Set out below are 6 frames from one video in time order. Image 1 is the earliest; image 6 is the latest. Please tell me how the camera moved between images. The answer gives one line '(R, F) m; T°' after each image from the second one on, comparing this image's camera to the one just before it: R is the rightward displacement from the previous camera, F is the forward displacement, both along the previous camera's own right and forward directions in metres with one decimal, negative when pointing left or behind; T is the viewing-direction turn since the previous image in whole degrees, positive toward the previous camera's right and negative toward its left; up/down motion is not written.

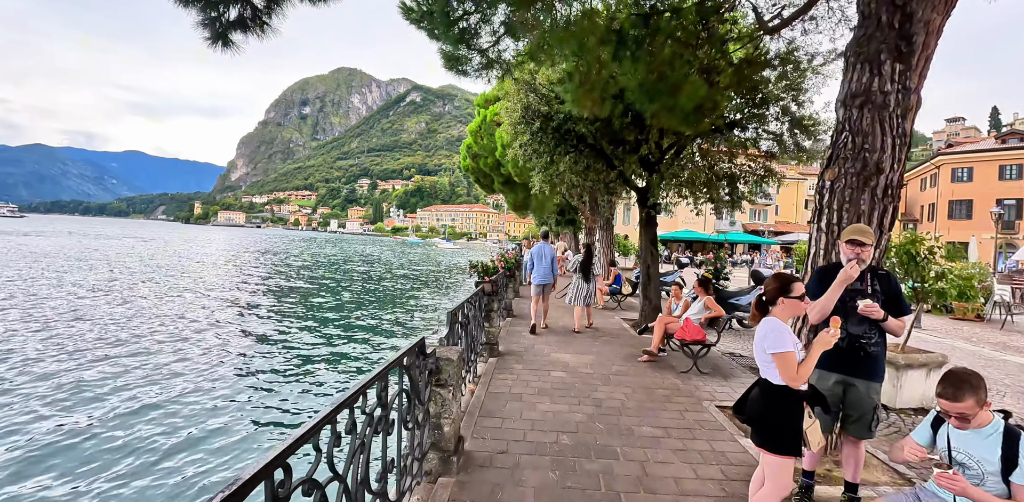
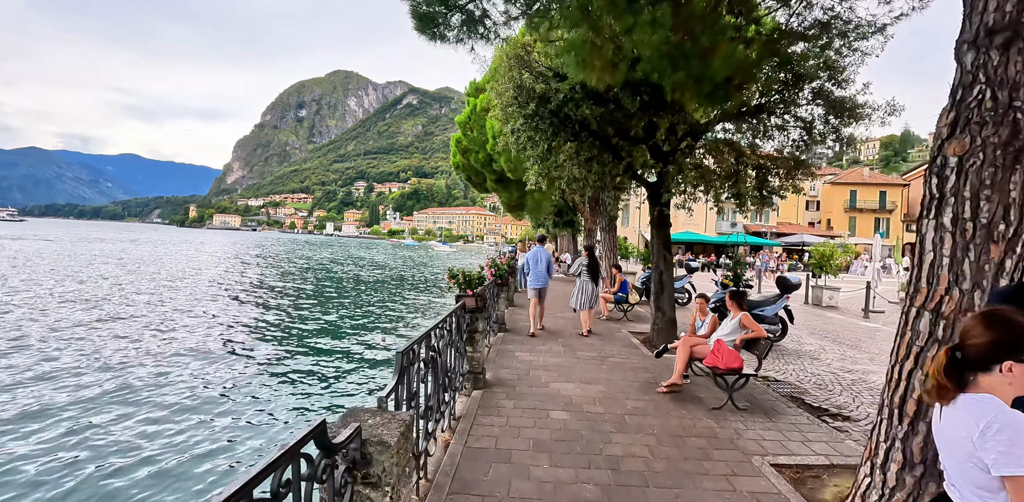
(+0.1, +1.3) m; 0°
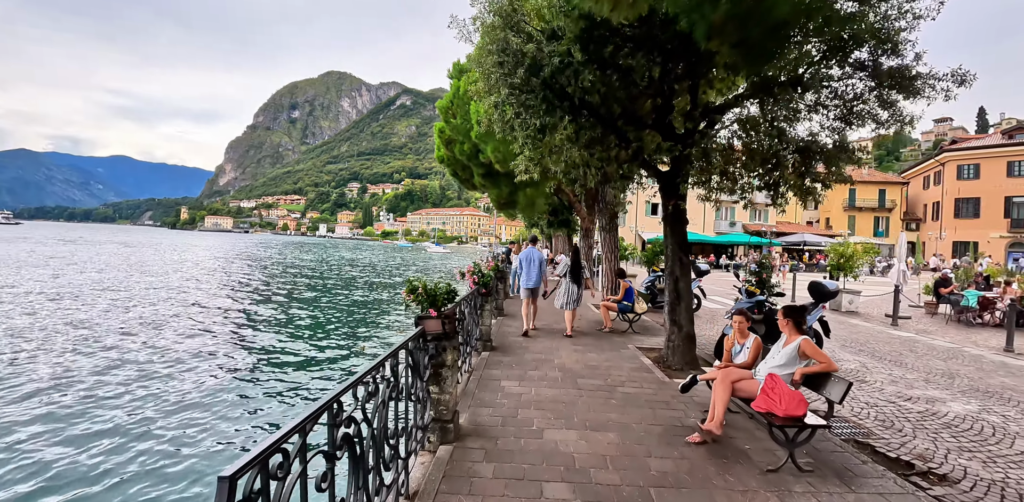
(+0.1, +1.3) m; +1°
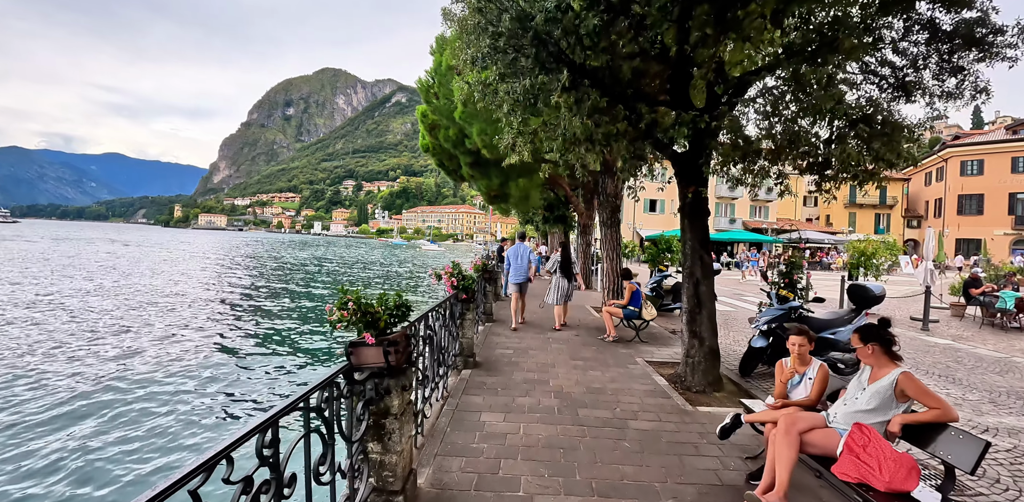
(+0.1, +1.2) m; 0°
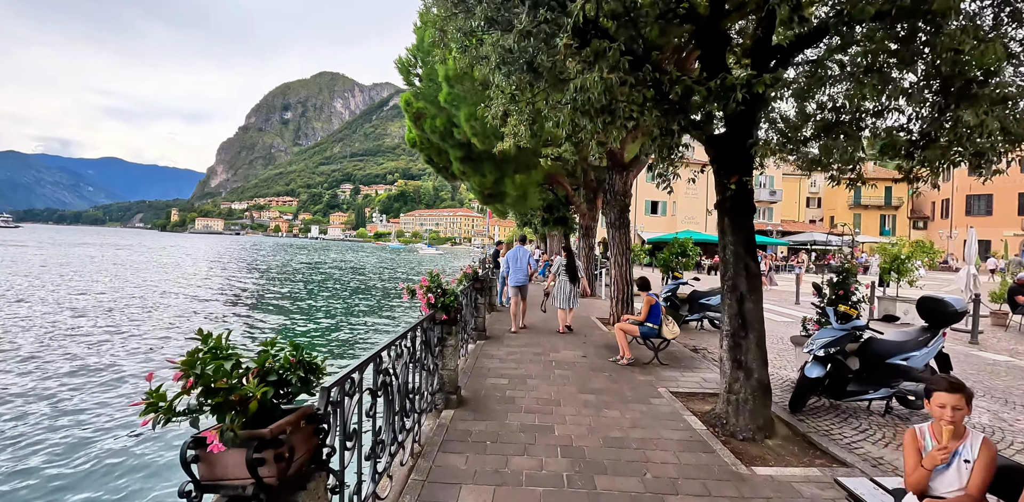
(0.0, +1.2) m; 0°
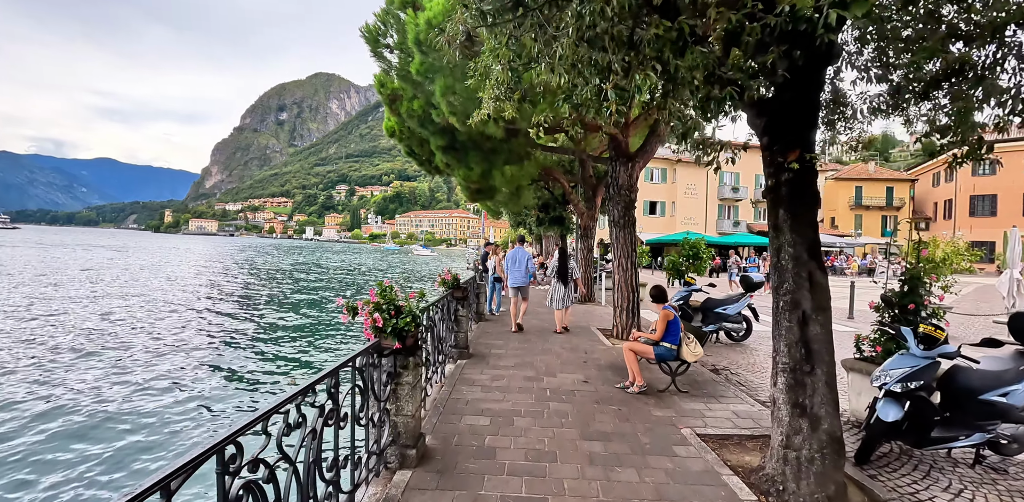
(+0.1, +1.2) m; 0°
